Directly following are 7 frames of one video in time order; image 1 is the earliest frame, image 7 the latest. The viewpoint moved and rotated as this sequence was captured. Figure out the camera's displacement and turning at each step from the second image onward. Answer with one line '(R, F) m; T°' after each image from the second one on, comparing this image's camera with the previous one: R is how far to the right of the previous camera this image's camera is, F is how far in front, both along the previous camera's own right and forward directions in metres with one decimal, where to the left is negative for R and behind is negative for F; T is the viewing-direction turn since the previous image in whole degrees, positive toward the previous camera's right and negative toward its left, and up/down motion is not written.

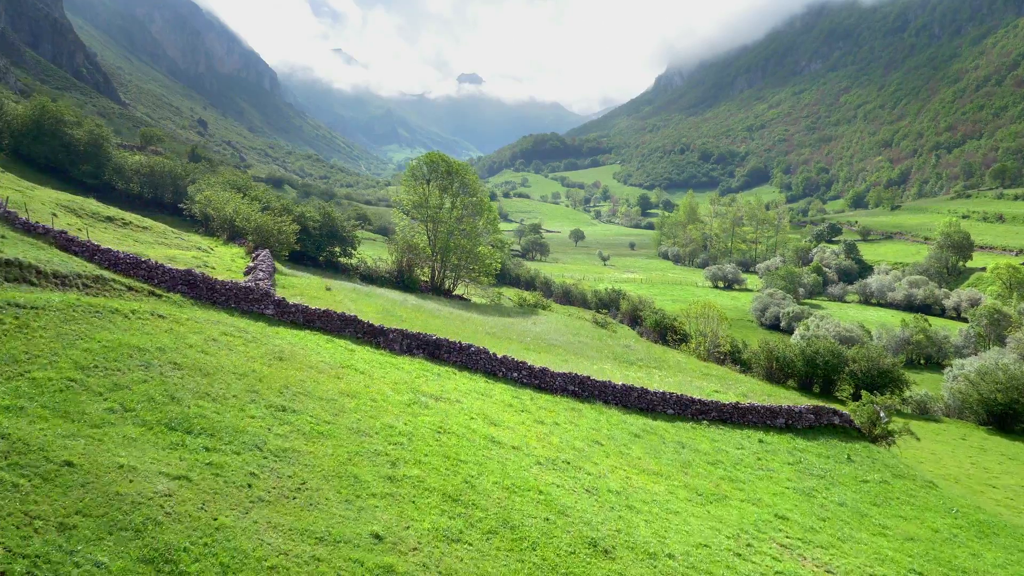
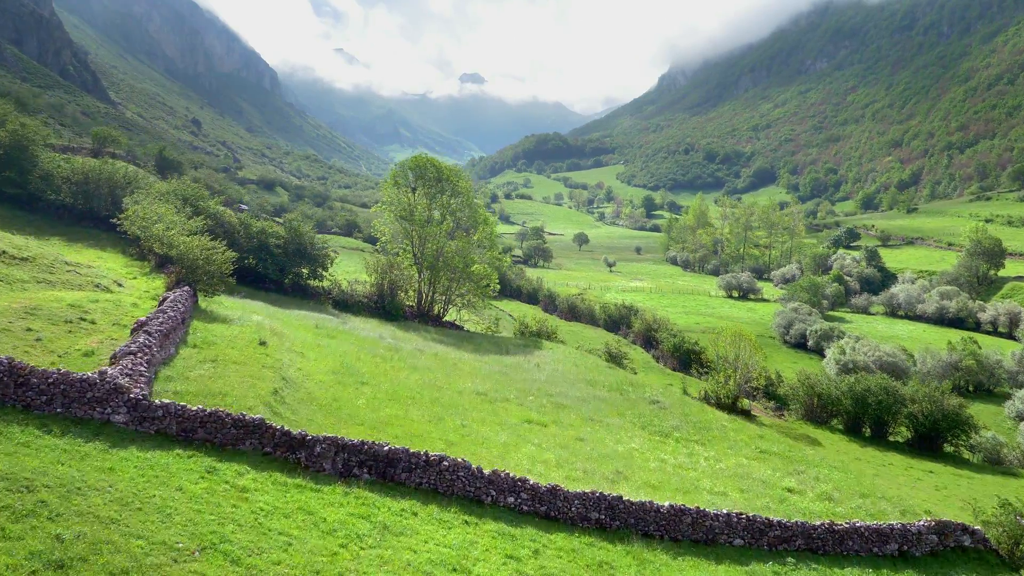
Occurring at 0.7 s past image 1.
(+0.1, +6.3) m; 0°
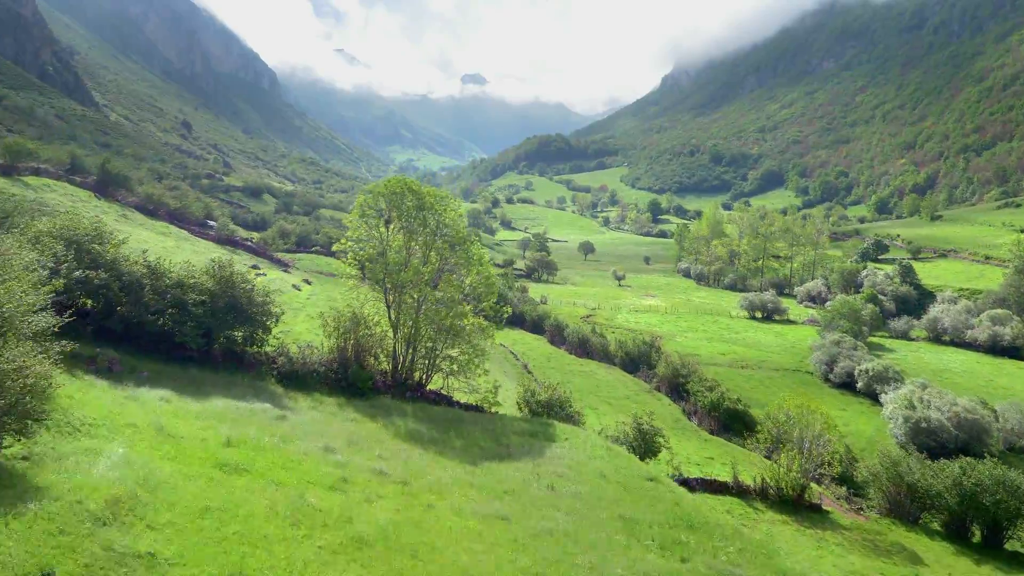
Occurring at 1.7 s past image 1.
(0.0, +8.7) m; 0°
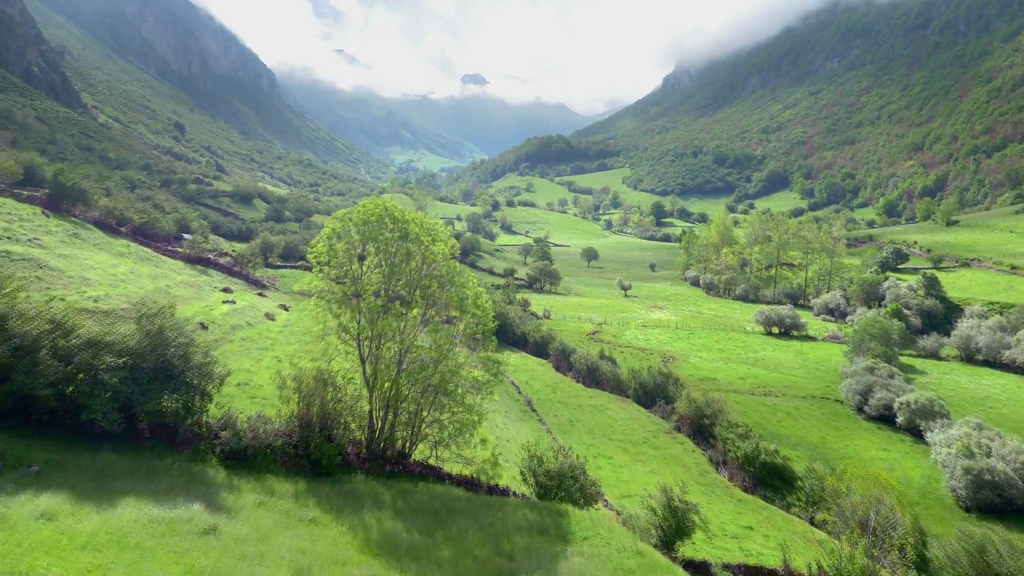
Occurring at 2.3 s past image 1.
(-0.1, +5.5) m; 0°
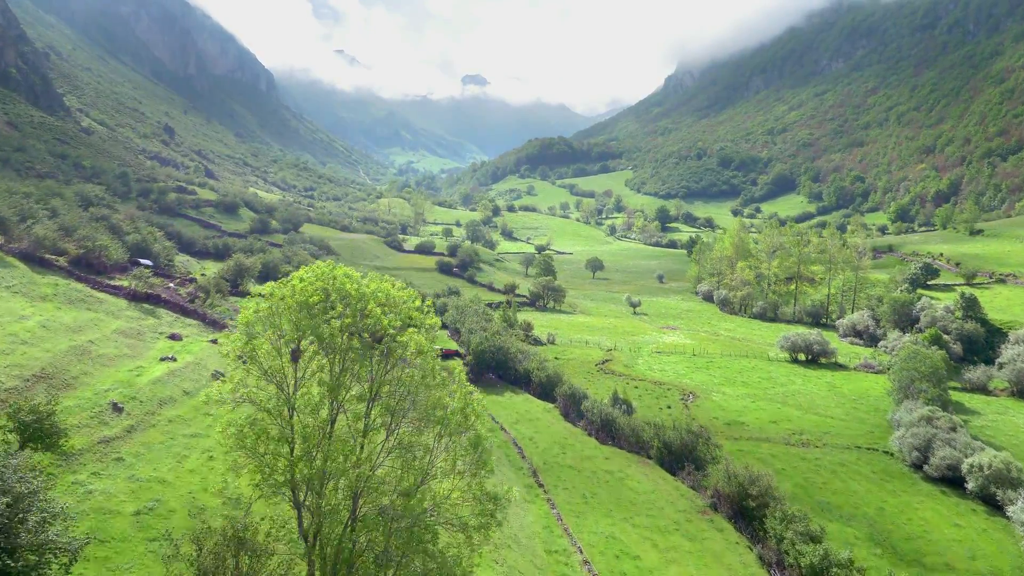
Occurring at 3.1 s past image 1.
(-0.1, +7.5) m; 0°
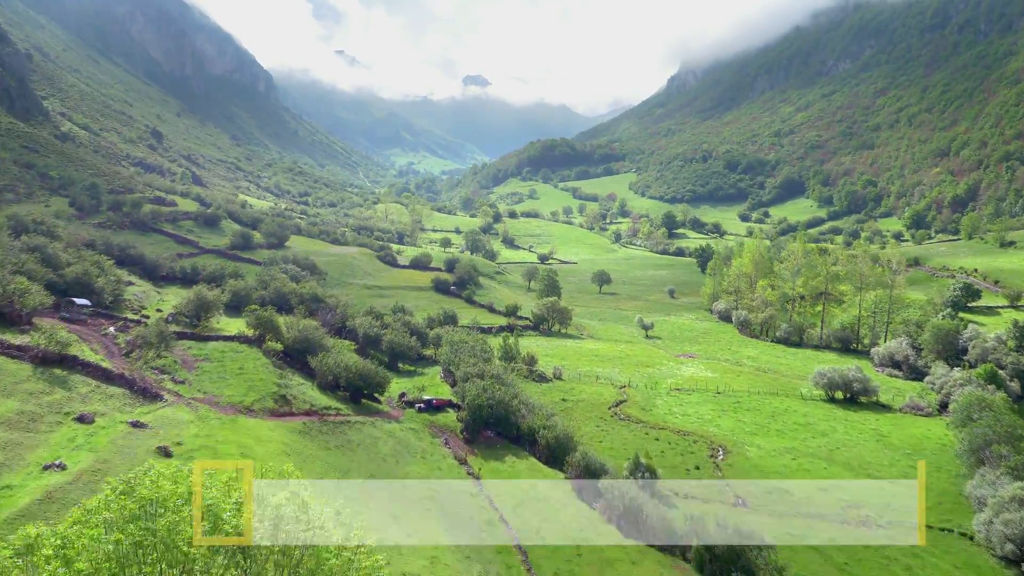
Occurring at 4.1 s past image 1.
(0.0, +8.6) m; 0°
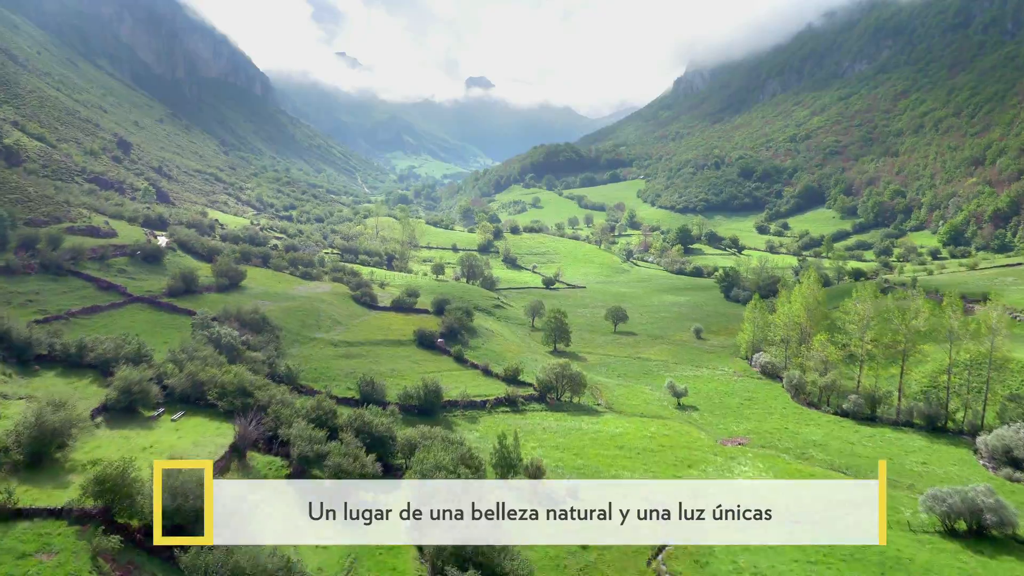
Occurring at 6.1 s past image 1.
(+0.3, +19.3) m; 0°
